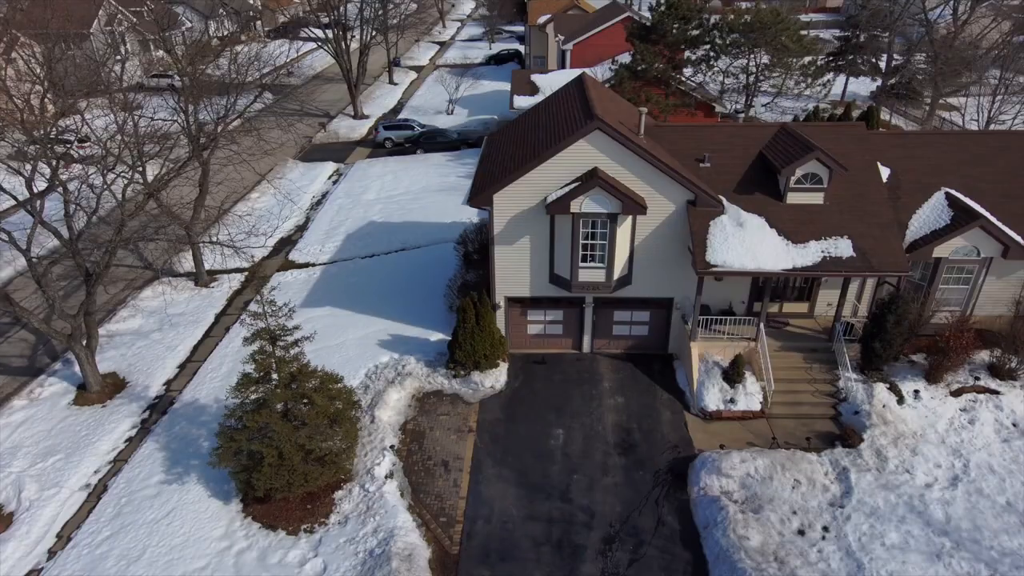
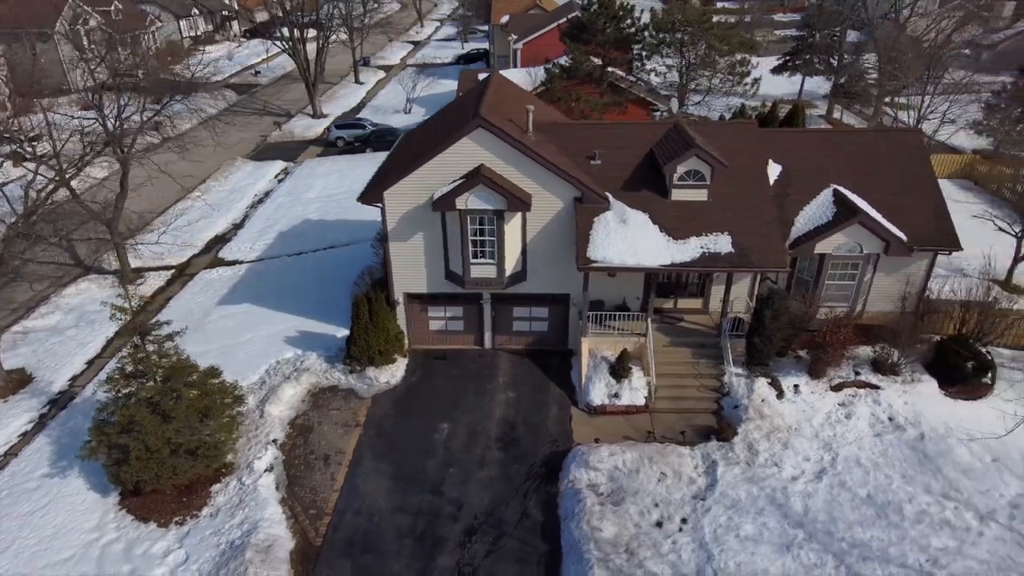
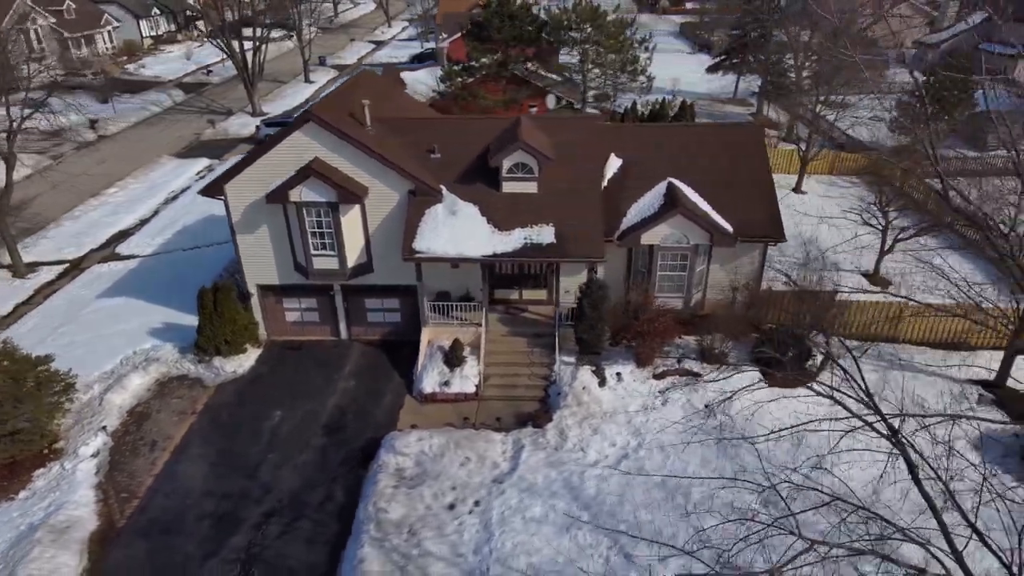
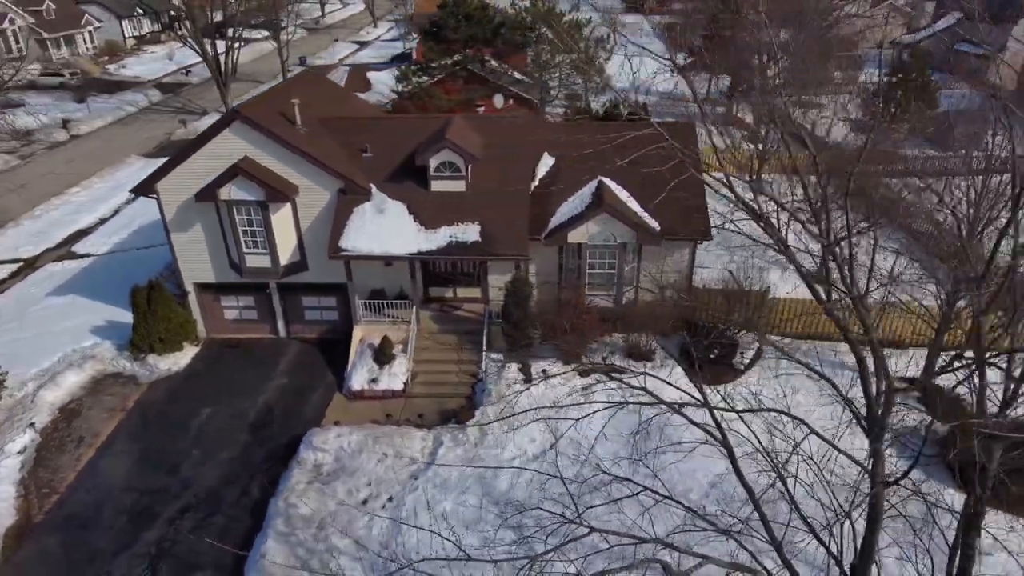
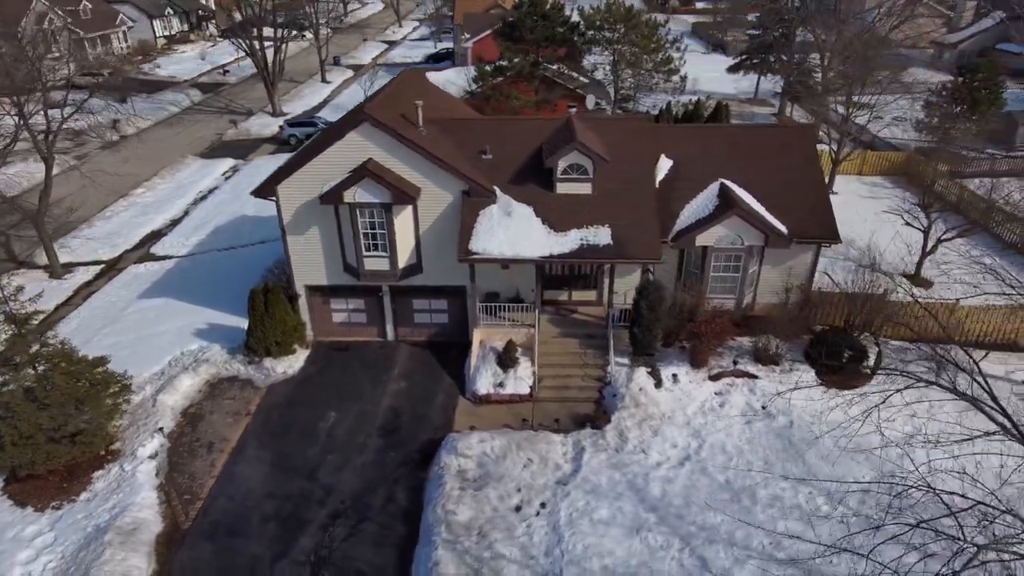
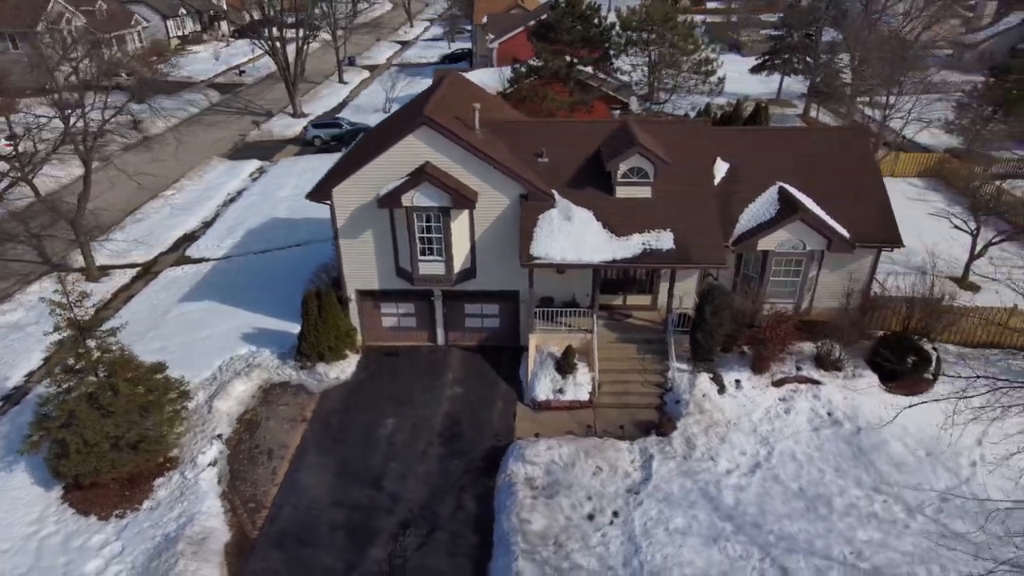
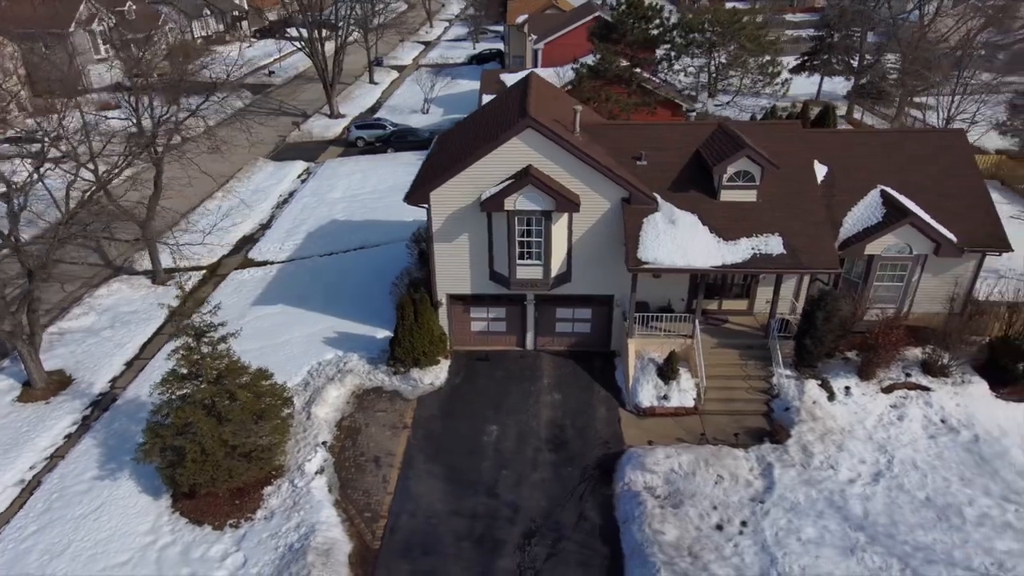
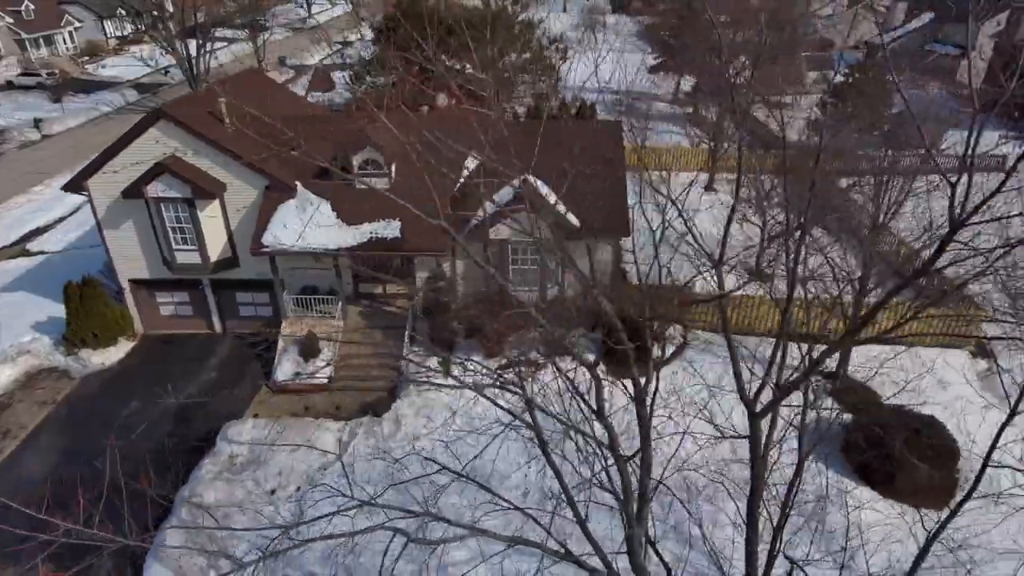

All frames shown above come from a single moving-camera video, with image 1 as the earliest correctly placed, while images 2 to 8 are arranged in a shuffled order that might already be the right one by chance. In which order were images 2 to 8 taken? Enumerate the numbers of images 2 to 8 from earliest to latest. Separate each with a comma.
7, 2, 6, 5, 3, 4, 8
